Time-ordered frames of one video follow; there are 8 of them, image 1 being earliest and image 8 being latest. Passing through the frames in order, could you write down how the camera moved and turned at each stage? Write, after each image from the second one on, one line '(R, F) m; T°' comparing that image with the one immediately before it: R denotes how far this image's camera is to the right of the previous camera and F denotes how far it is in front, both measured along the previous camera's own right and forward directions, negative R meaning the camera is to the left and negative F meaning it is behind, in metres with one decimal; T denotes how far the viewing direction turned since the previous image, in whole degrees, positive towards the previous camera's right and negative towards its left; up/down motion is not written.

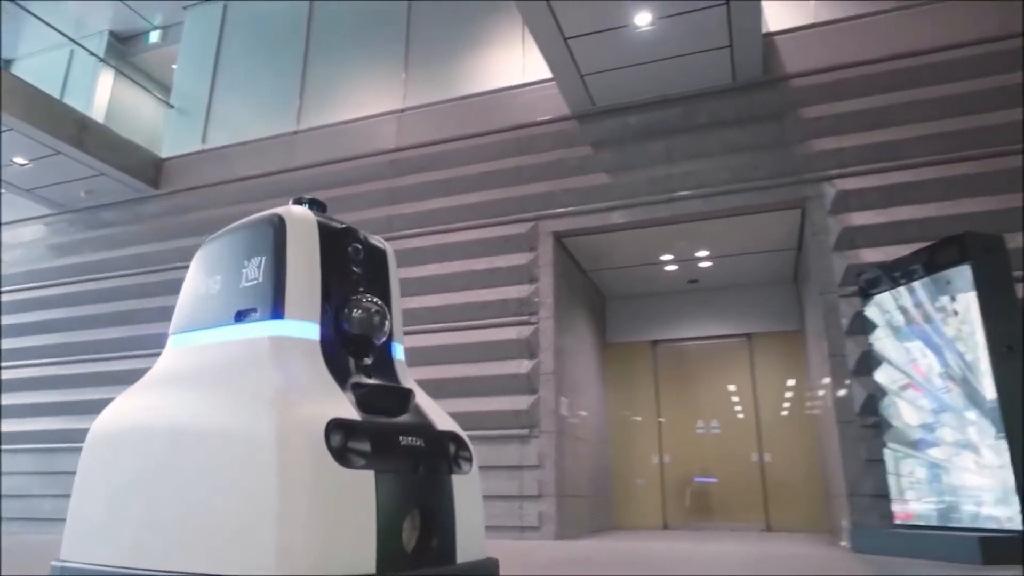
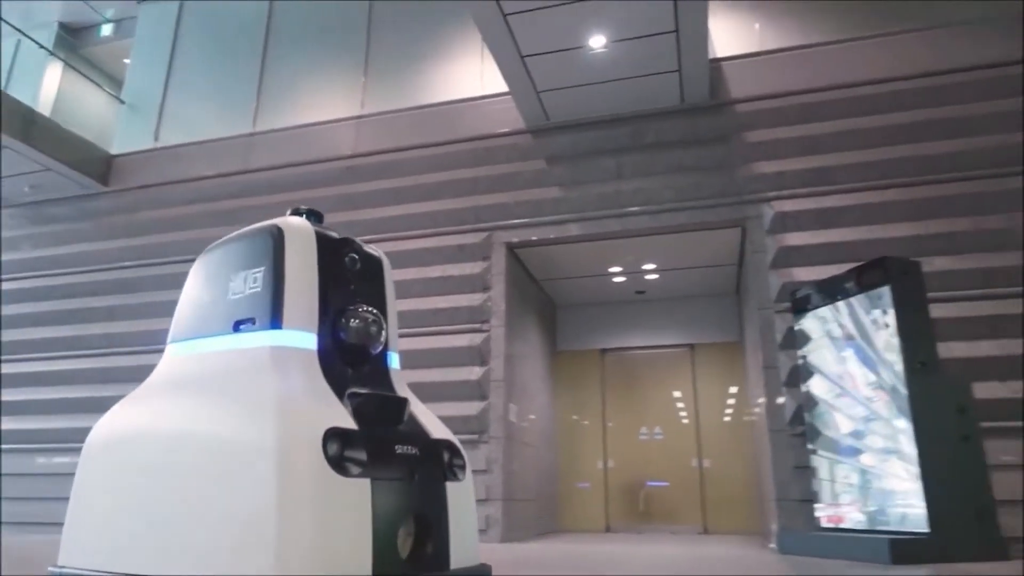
(+0.2, 0.0) m; +2°
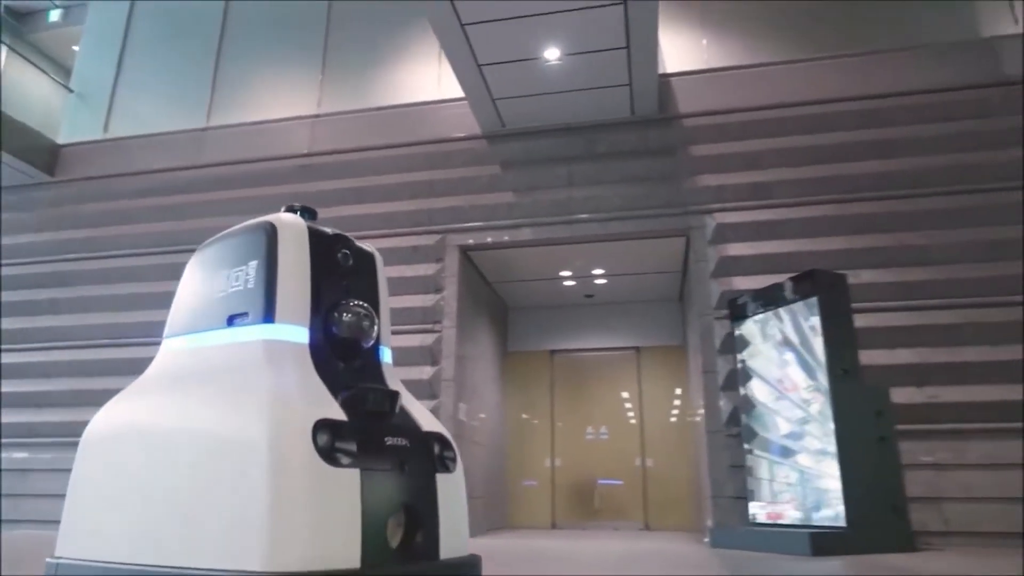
(0.0, -0.1) m; +4°
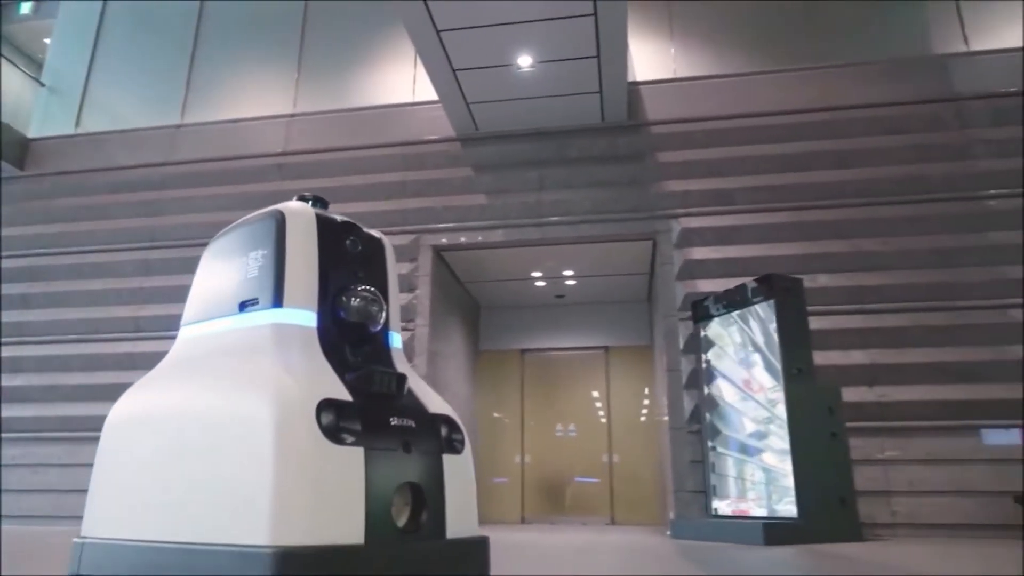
(0.0, -0.1) m; +2°
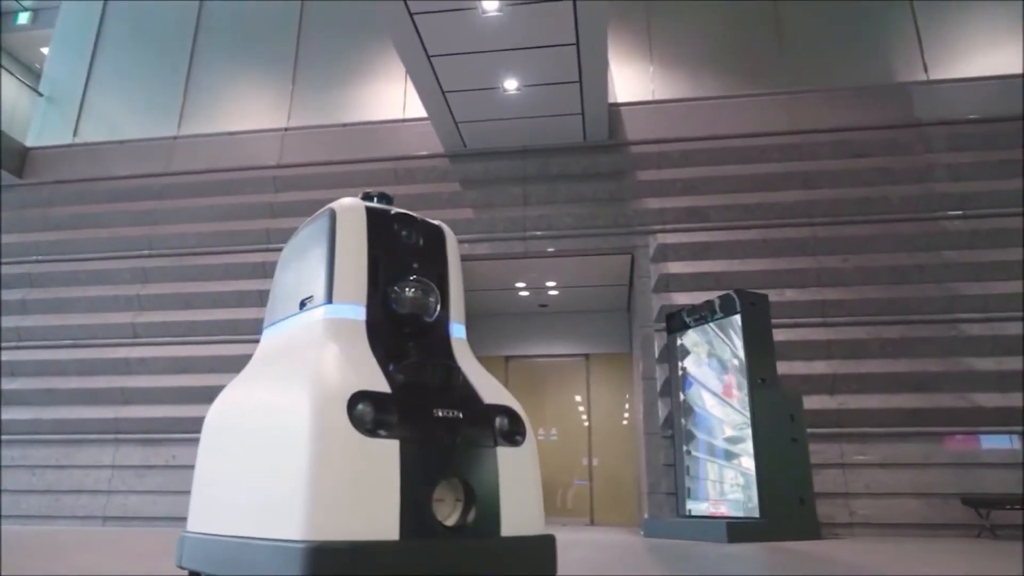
(0.0, -0.2) m; +1°
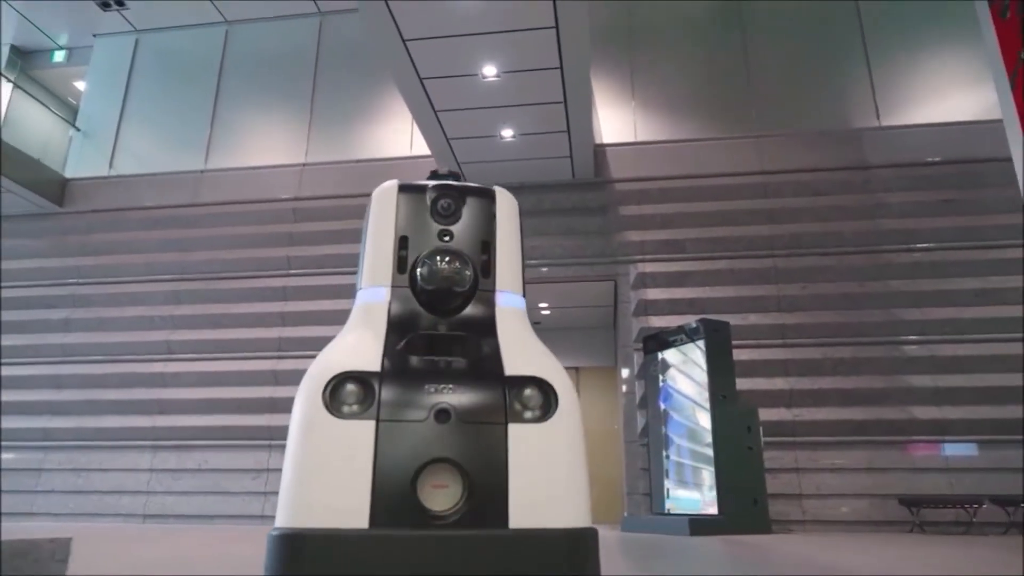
(0.0, -0.6) m; 0°
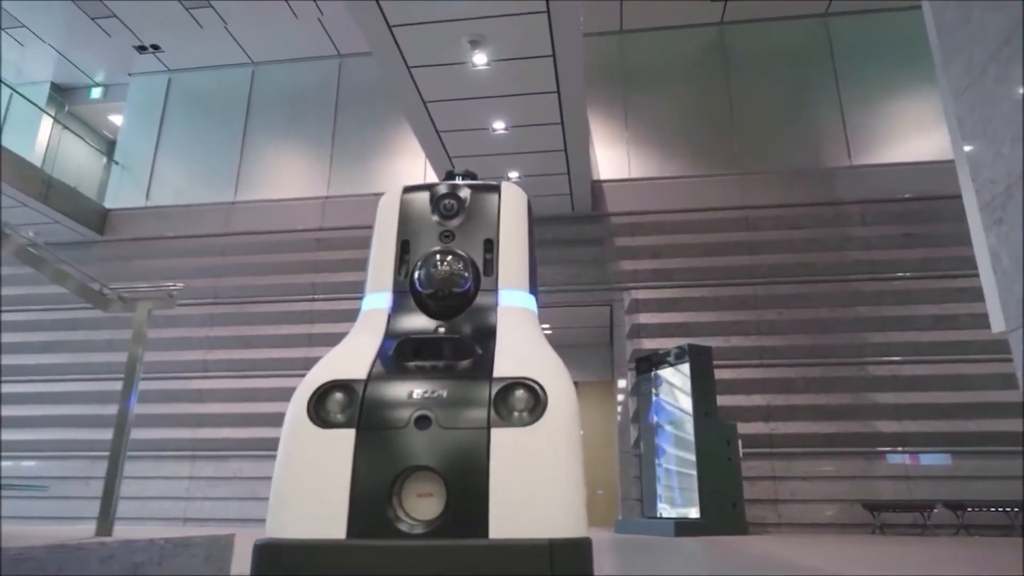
(0.0, -0.5) m; 0°
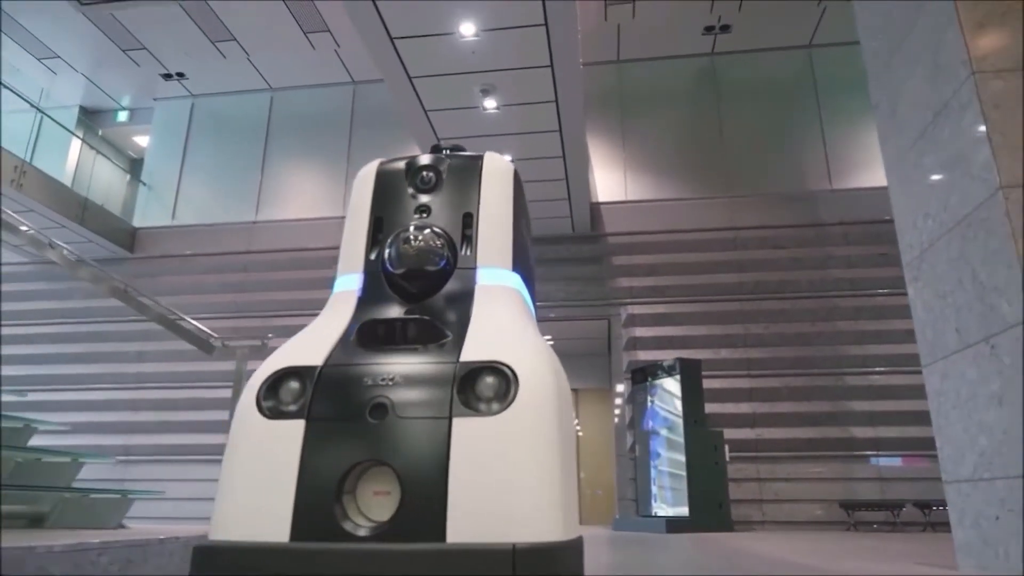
(0.0, -0.4) m; 0°
